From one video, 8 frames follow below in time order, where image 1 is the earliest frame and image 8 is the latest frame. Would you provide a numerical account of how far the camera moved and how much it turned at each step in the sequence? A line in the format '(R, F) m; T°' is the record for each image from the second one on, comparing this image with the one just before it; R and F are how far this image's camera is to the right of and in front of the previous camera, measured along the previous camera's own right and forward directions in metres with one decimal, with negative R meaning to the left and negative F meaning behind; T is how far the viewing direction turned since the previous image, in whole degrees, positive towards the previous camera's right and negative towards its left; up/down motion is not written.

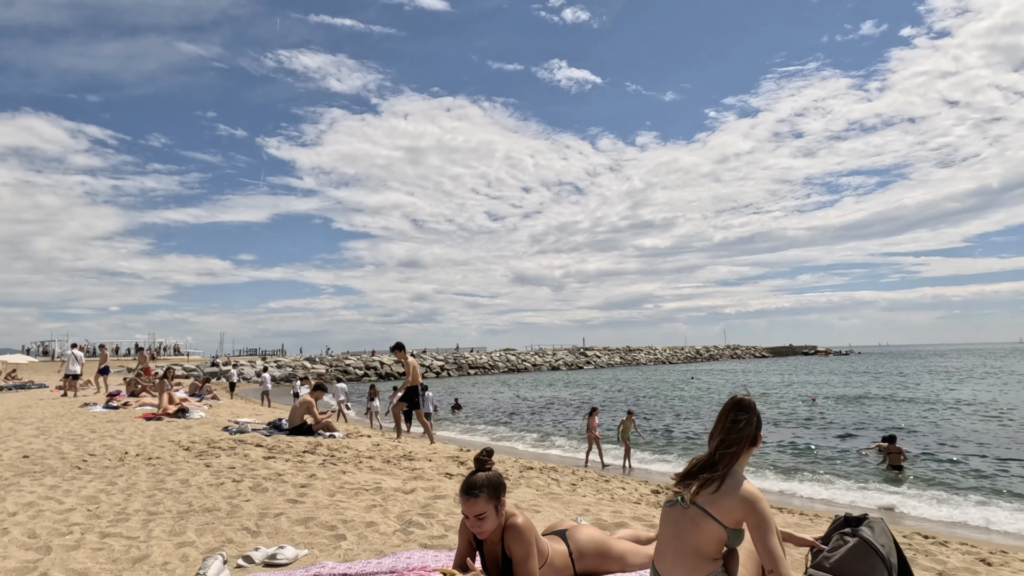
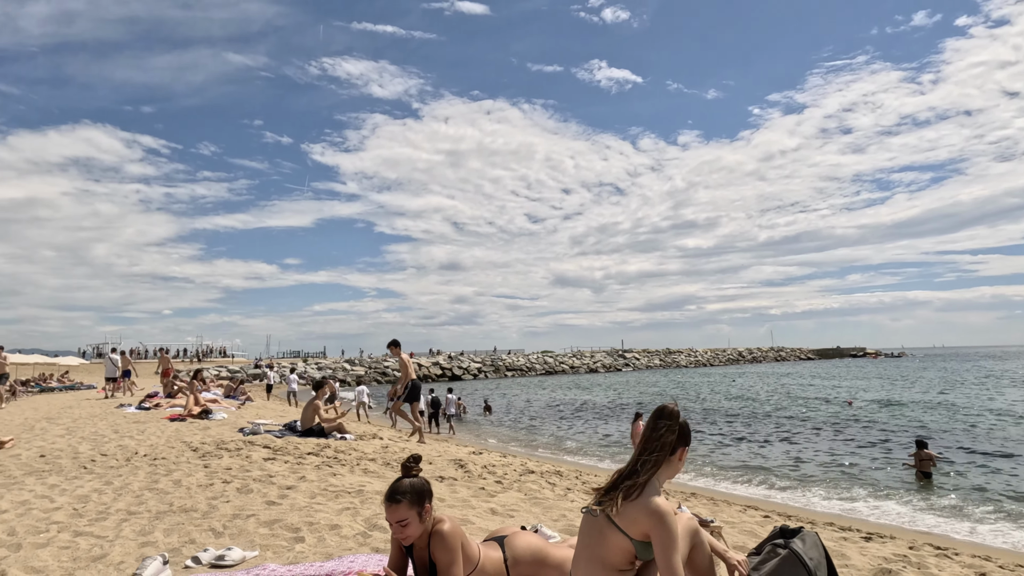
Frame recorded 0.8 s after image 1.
(+0.5, 0.0) m; -3°
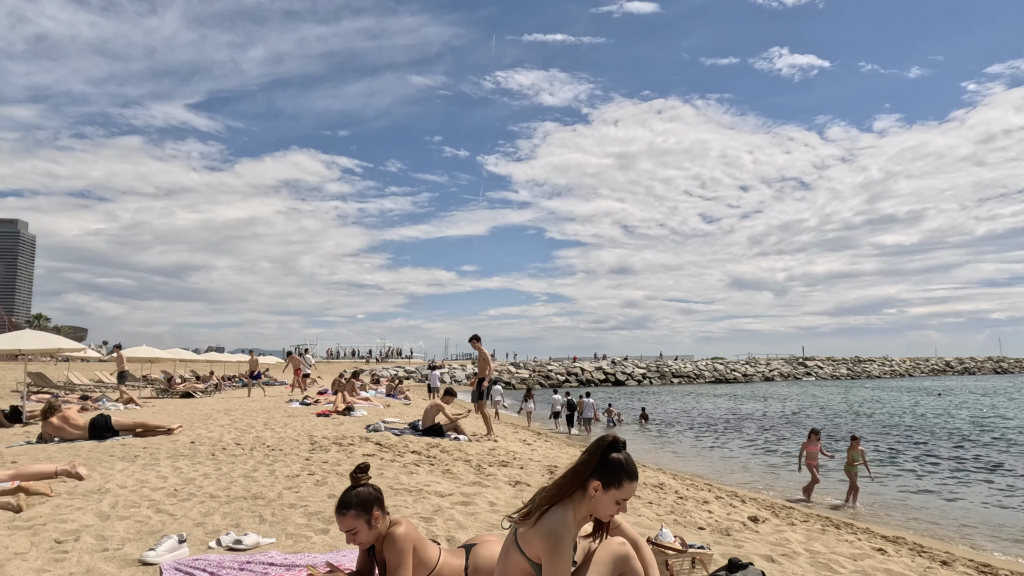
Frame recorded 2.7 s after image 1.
(+0.9, +0.1) m; -15°
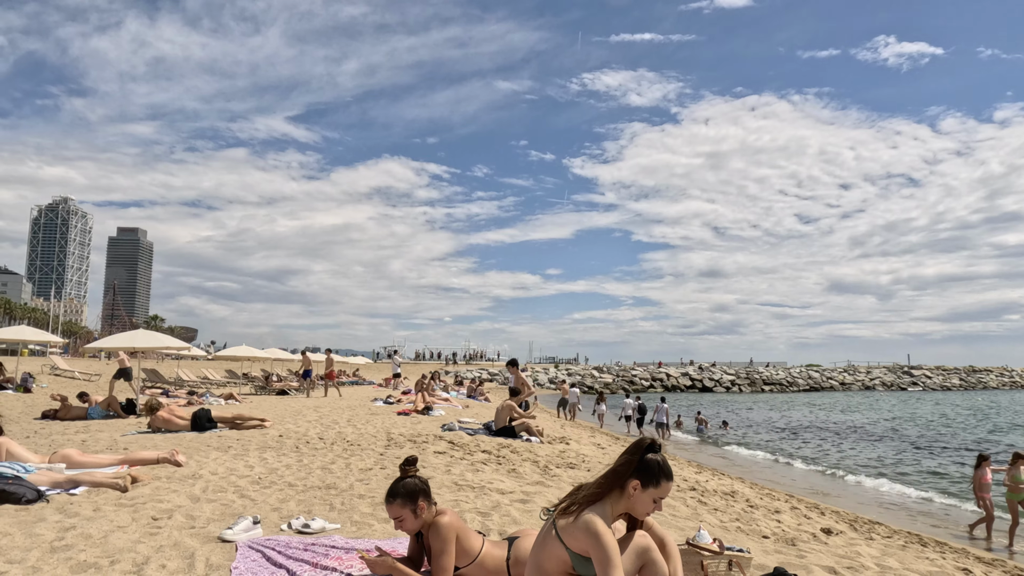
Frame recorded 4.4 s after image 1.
(+0.2, -0.1) m; -7°
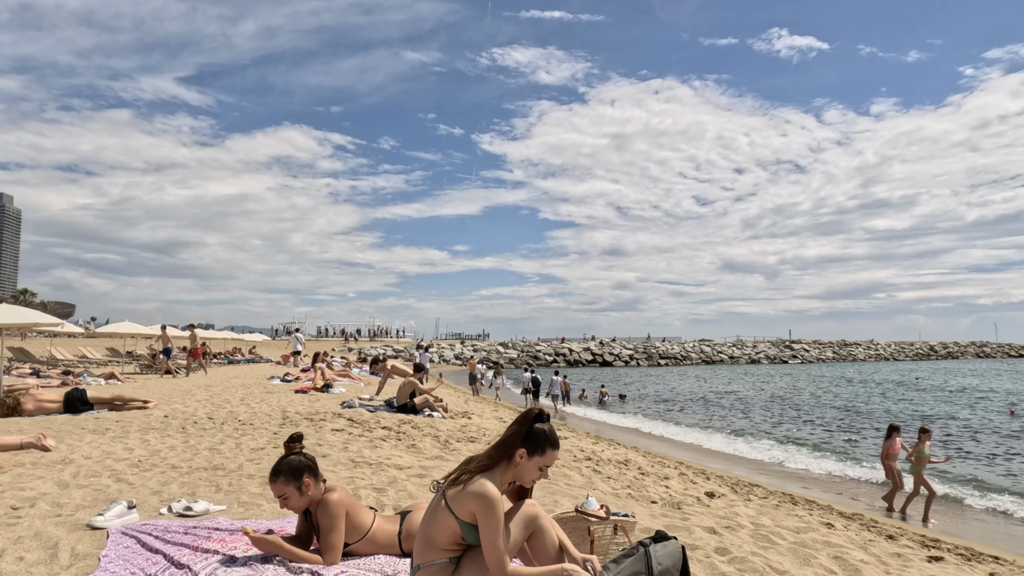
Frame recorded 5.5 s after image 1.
(+0.1, 0.0) m; +8°
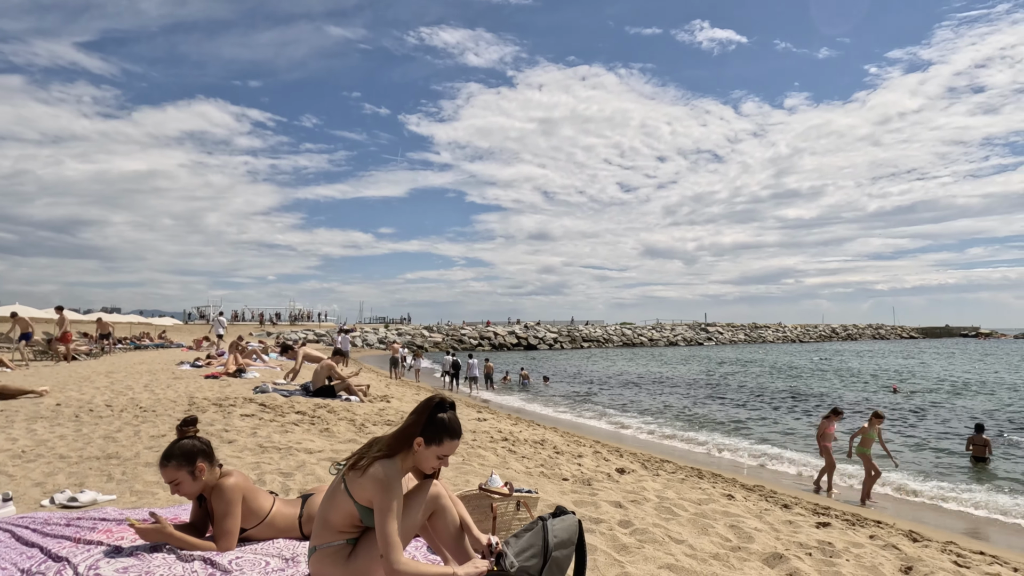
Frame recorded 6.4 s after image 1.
(+0.1, 0.0) m; +6°
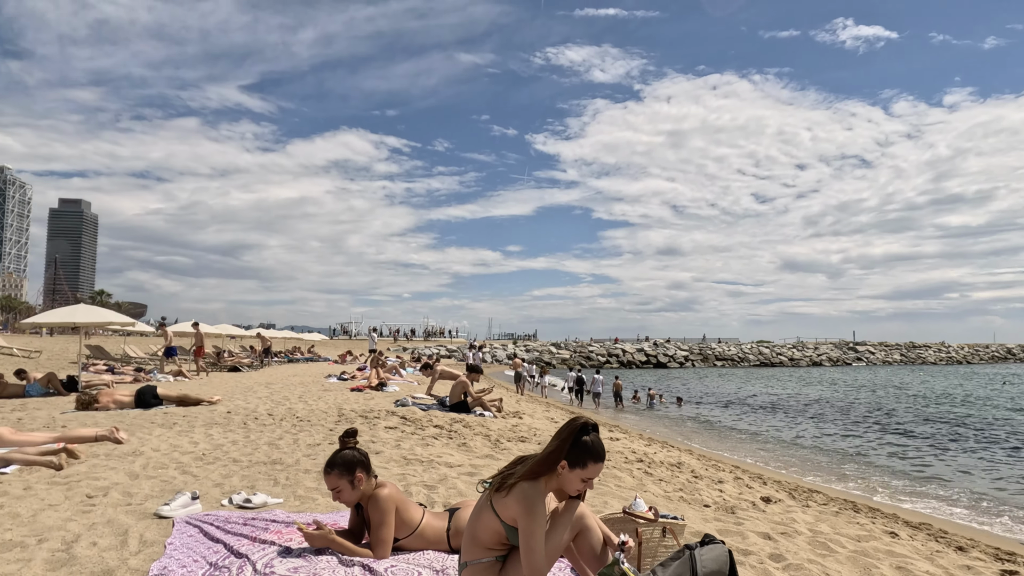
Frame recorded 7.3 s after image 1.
(-0.1, 0.0) m; -11°
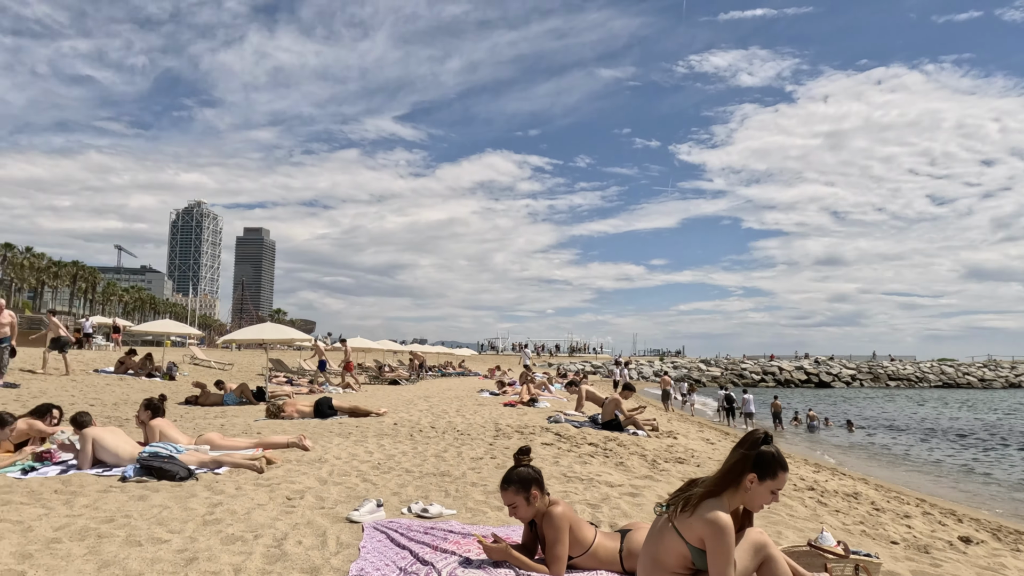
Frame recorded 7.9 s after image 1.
(-0.1, -0.1) m; -12°
